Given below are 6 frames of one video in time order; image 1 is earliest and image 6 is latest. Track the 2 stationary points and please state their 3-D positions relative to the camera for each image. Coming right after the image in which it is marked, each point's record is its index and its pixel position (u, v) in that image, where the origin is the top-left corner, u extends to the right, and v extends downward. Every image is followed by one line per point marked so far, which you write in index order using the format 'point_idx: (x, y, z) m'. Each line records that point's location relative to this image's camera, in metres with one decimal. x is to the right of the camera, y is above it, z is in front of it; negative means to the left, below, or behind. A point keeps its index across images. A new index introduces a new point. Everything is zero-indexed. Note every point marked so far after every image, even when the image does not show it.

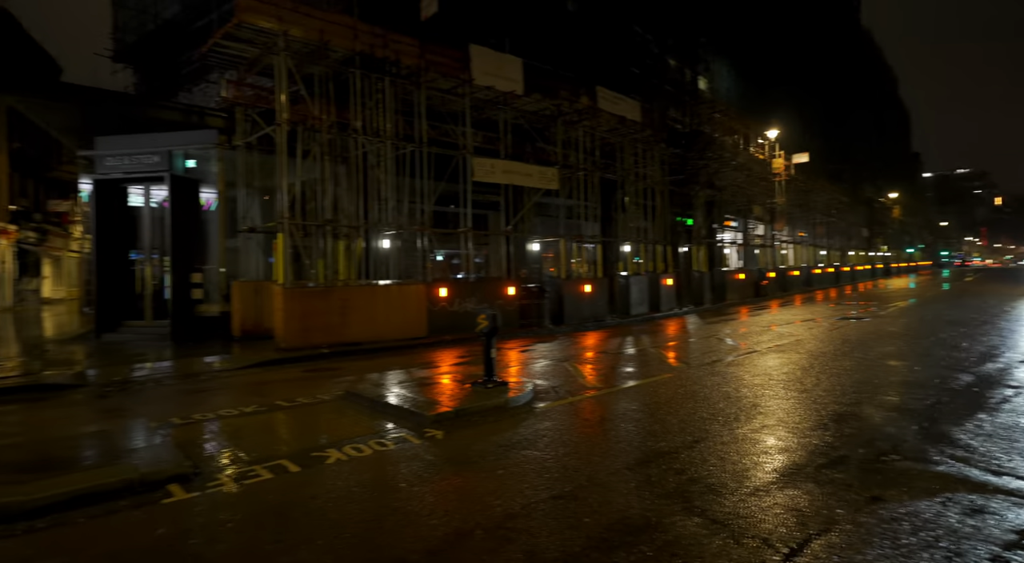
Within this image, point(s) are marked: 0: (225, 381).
0: (-4.8, -1.7, +13.0) m
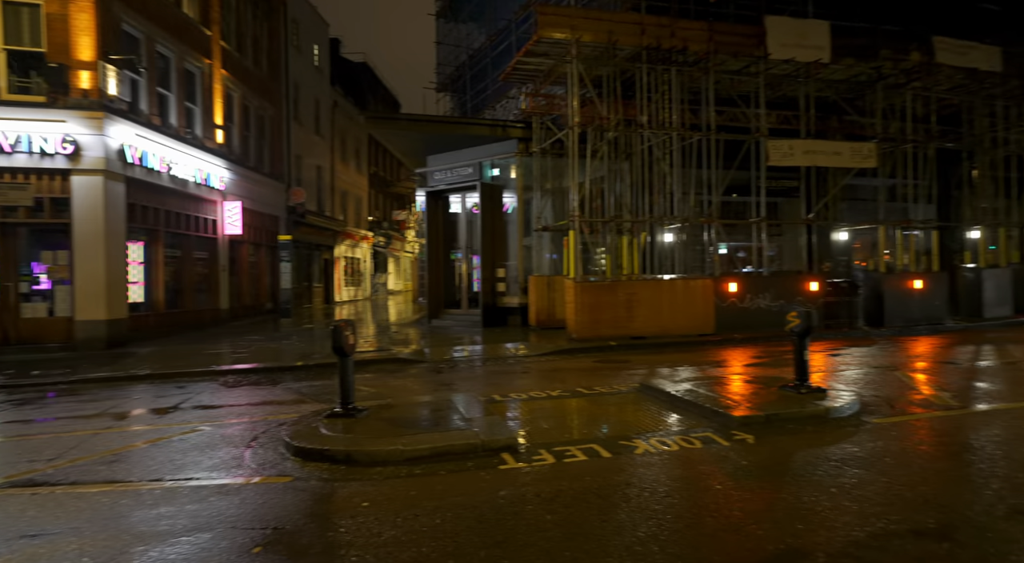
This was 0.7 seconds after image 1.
0: (+0.3, -1.6, +13.6) m
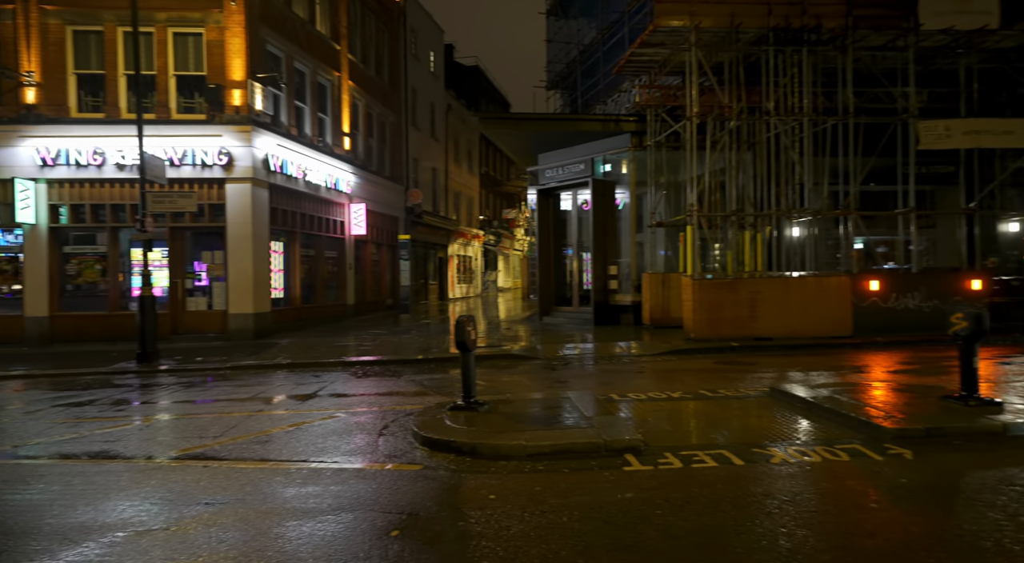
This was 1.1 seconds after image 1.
0: (+2.5, -1.5, +13.3) m
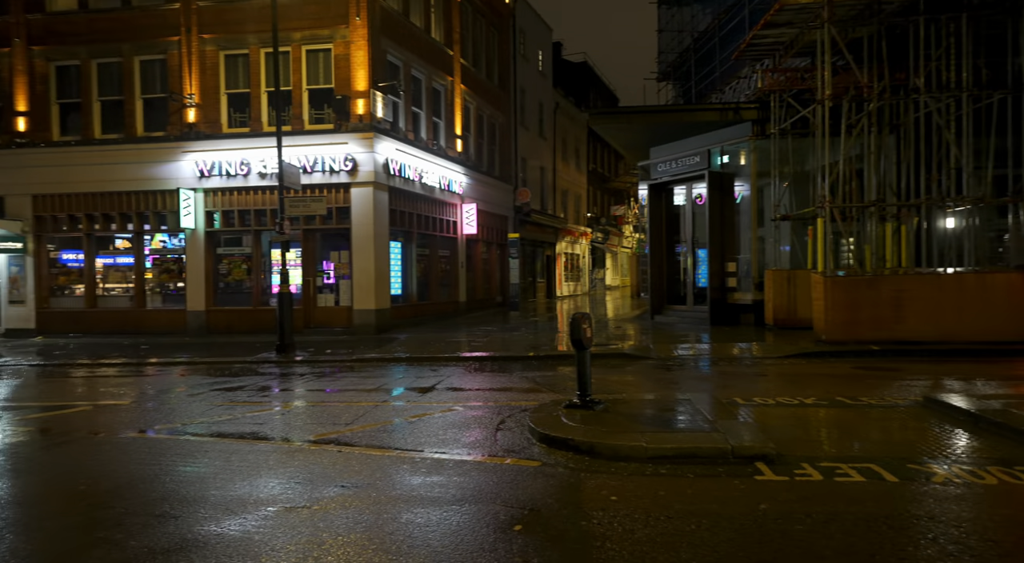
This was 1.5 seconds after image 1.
0: (+4.4, -1.5, +13.2) m
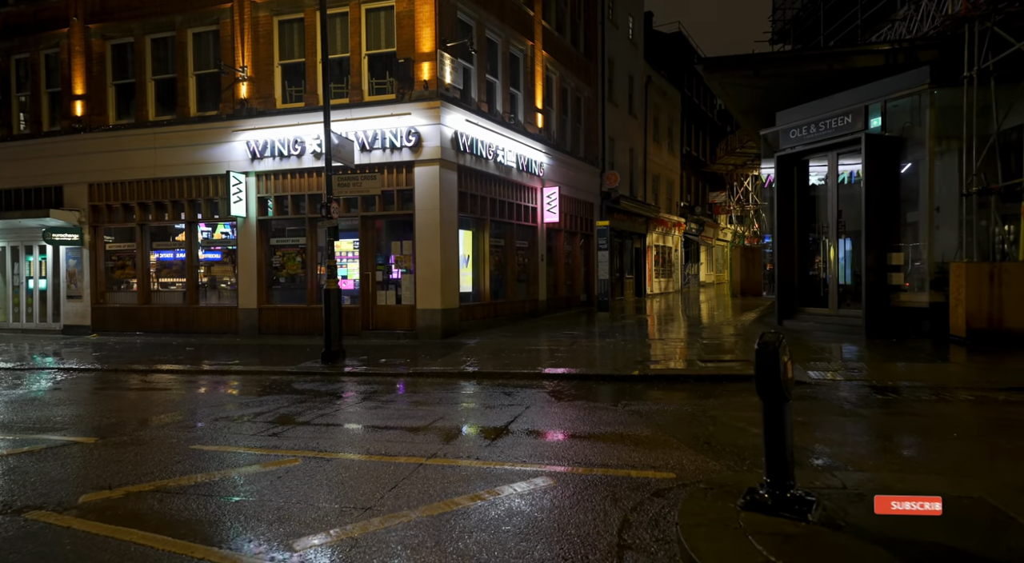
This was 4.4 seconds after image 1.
0: (+5.7, -1.5, +9.3) m
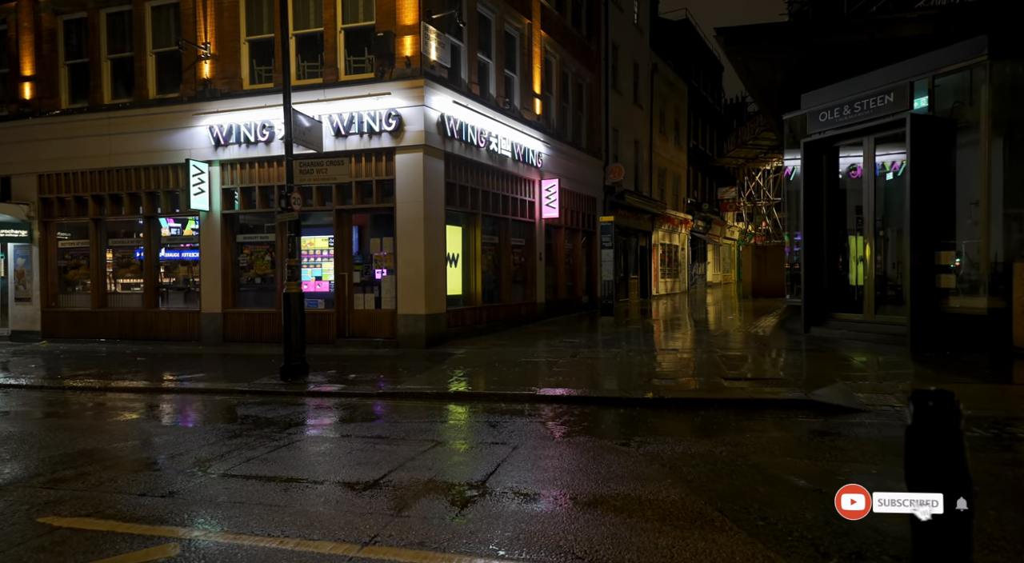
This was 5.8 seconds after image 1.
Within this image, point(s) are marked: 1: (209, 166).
0: (+5.5, -1.5, +7.3) m
1: (-6.9, +2.6, +17.1) m
